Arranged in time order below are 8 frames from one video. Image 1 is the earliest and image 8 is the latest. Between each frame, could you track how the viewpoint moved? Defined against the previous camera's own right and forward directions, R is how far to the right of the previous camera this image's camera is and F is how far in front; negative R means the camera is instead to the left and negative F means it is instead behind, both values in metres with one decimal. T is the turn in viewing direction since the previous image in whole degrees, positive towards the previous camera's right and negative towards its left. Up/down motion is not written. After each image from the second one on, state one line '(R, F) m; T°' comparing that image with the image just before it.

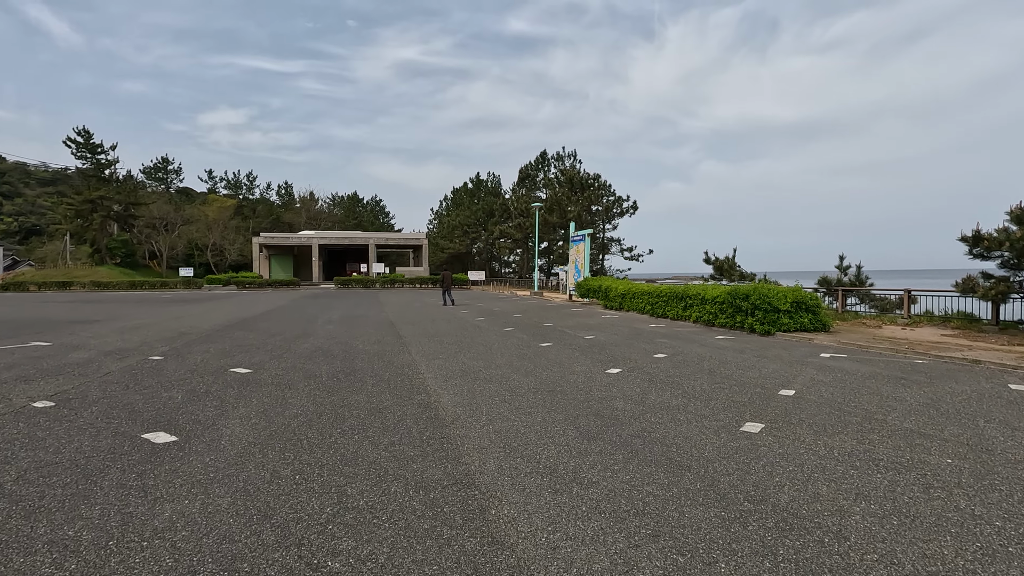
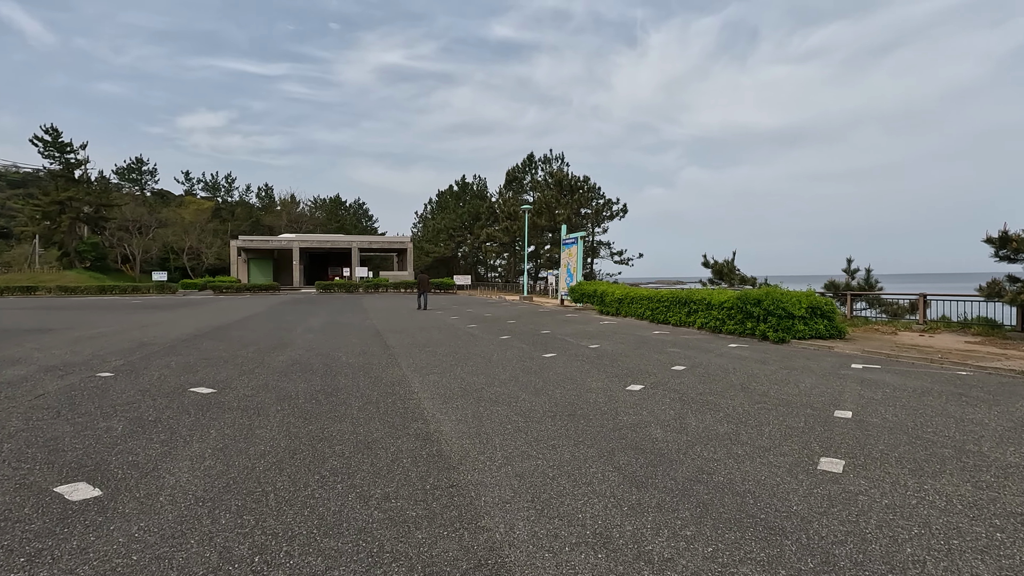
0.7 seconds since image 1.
(-0.3, +0.9) m; +2°
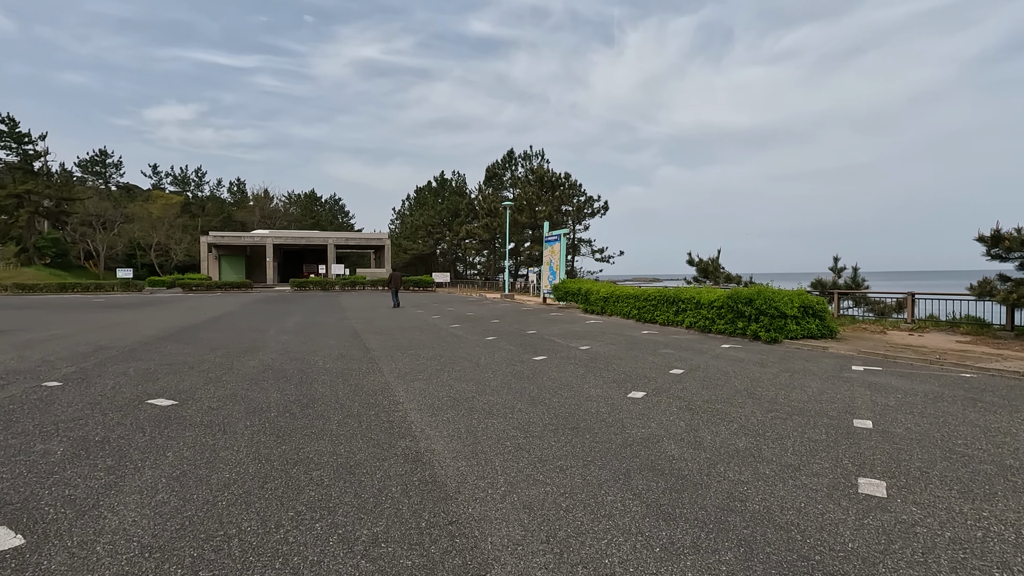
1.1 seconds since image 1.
(-0.2, +0.5) m; +2°
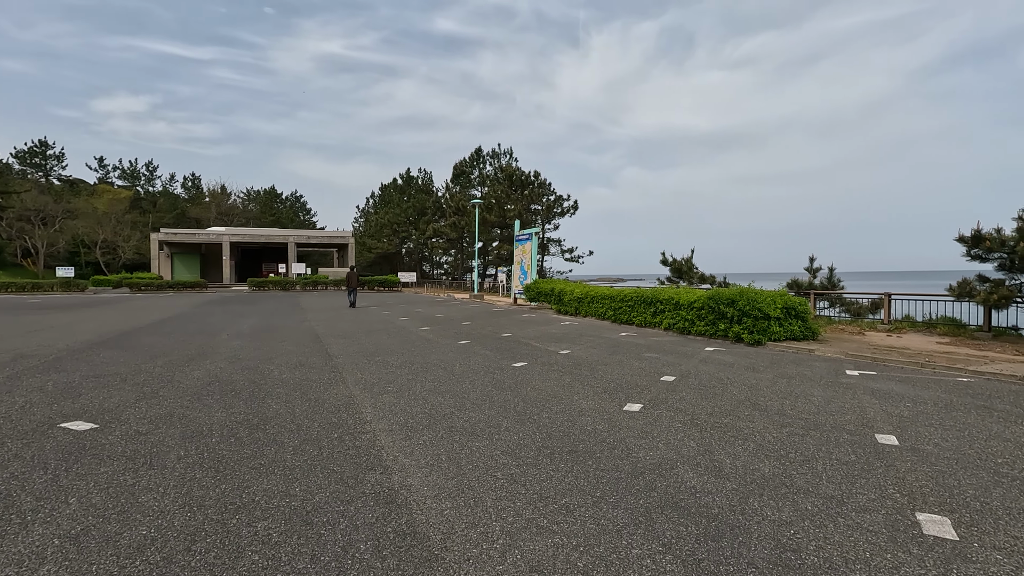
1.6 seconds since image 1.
(-0.2, +0.7) m; +4°
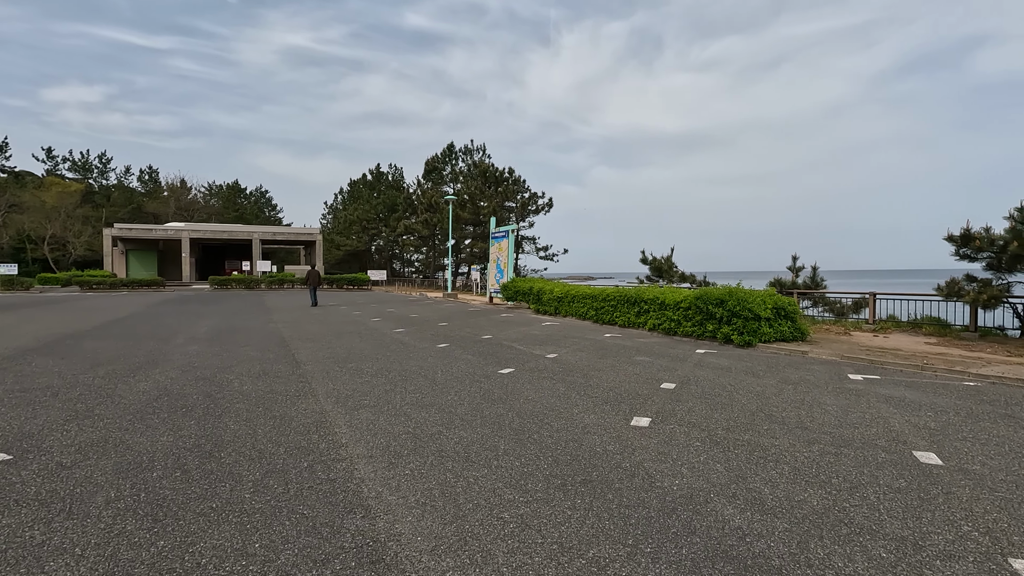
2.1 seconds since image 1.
(-0.2, +0.6) m; +3°
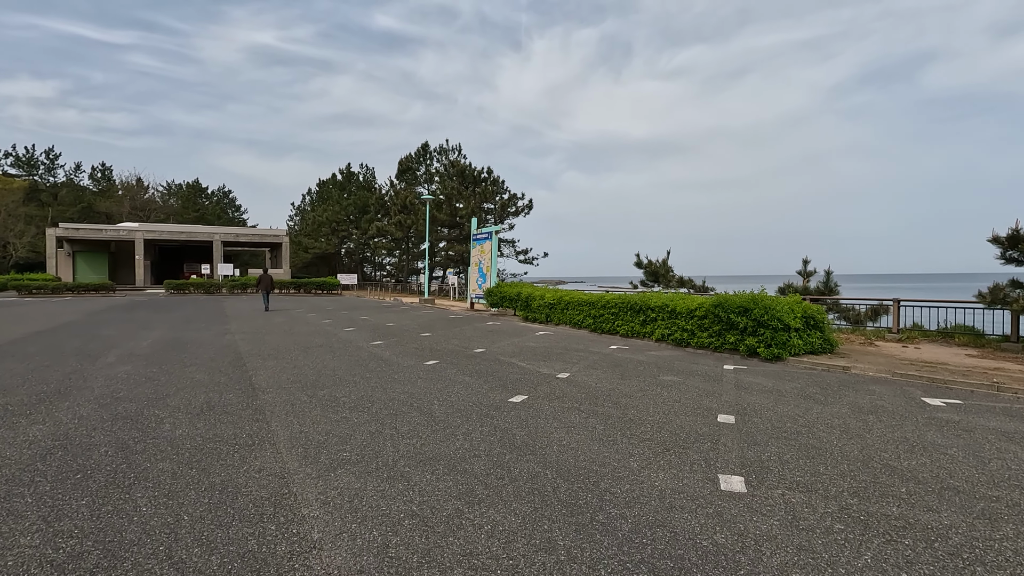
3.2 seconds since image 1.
(-0.5, +1.4) m; +3°
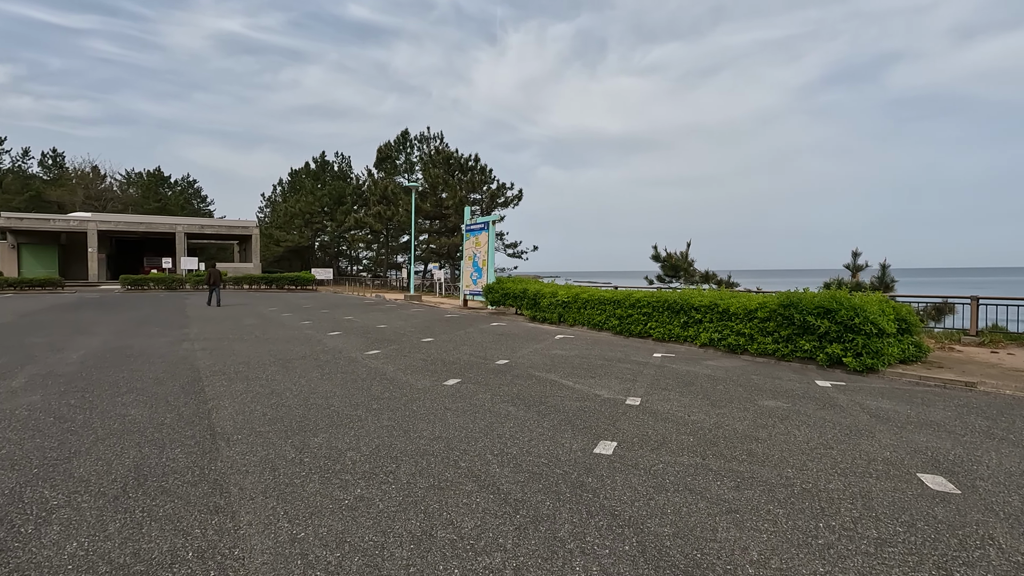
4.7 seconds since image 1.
(-0.8, +1.9) m; +3°
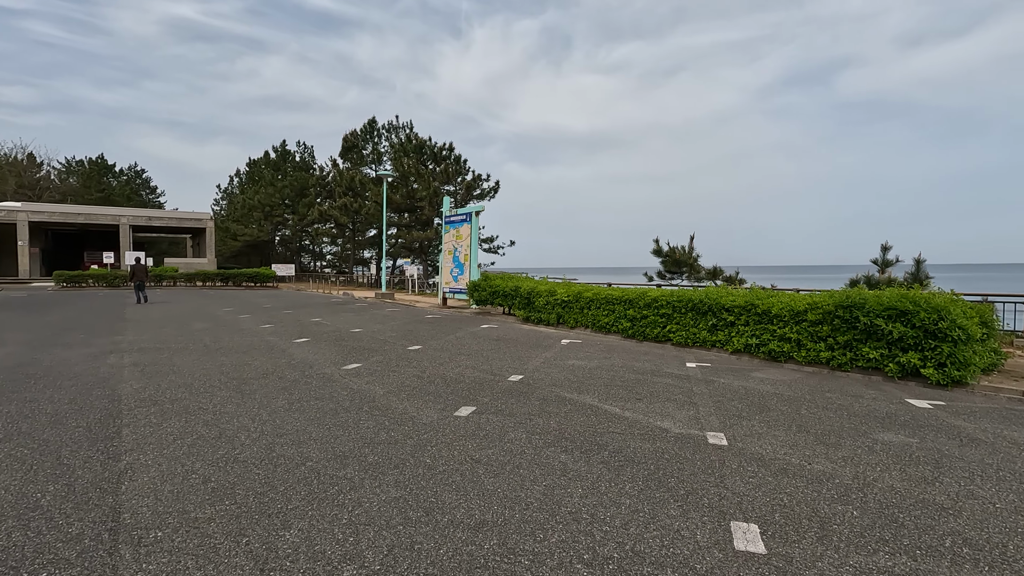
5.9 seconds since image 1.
(-0.6, +1.5) m; +4°
